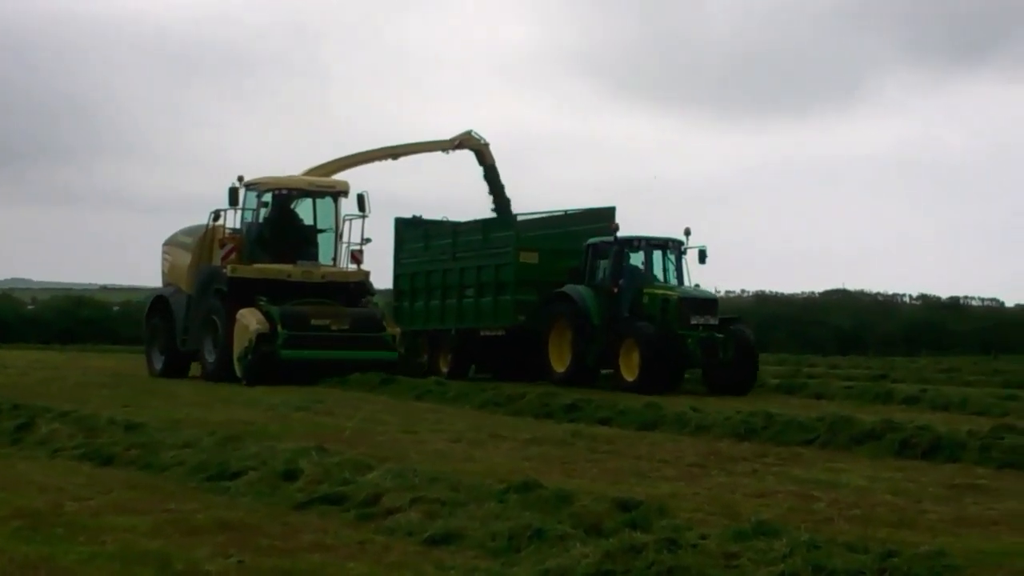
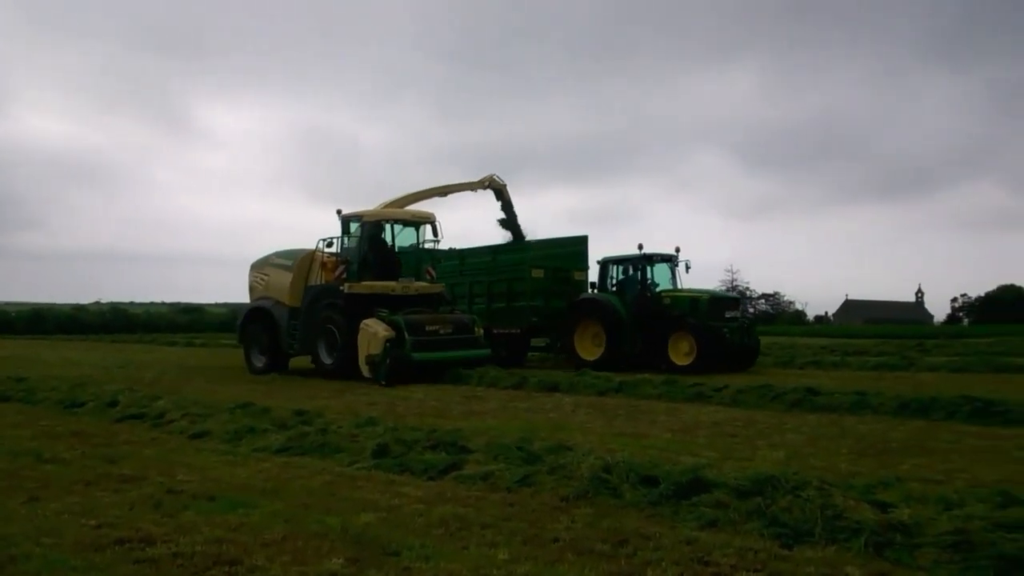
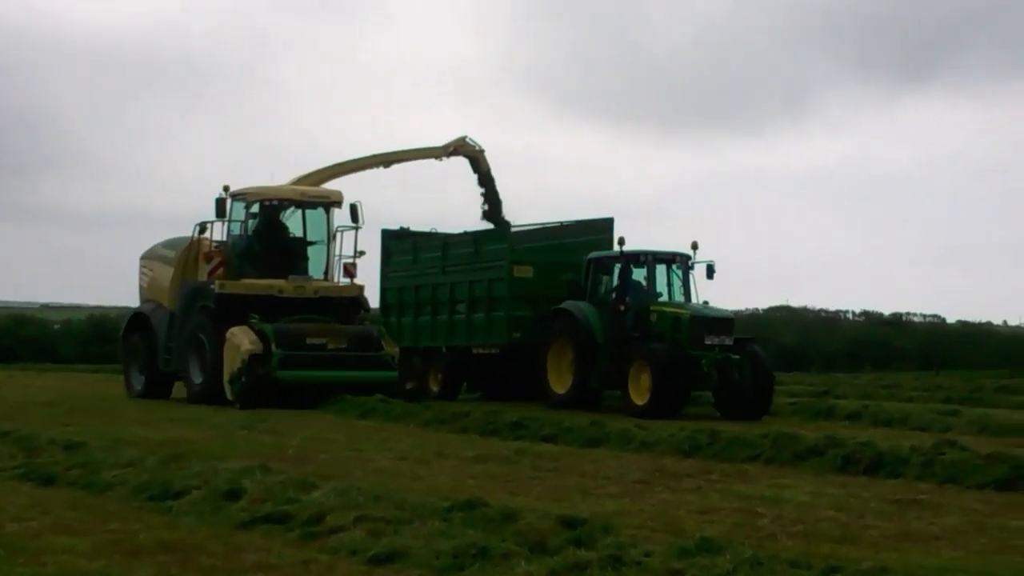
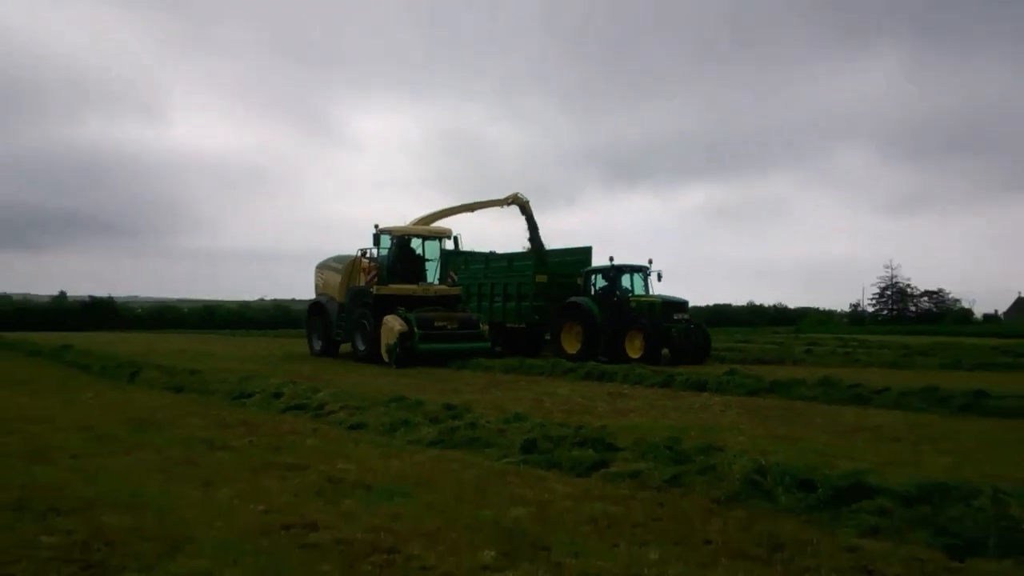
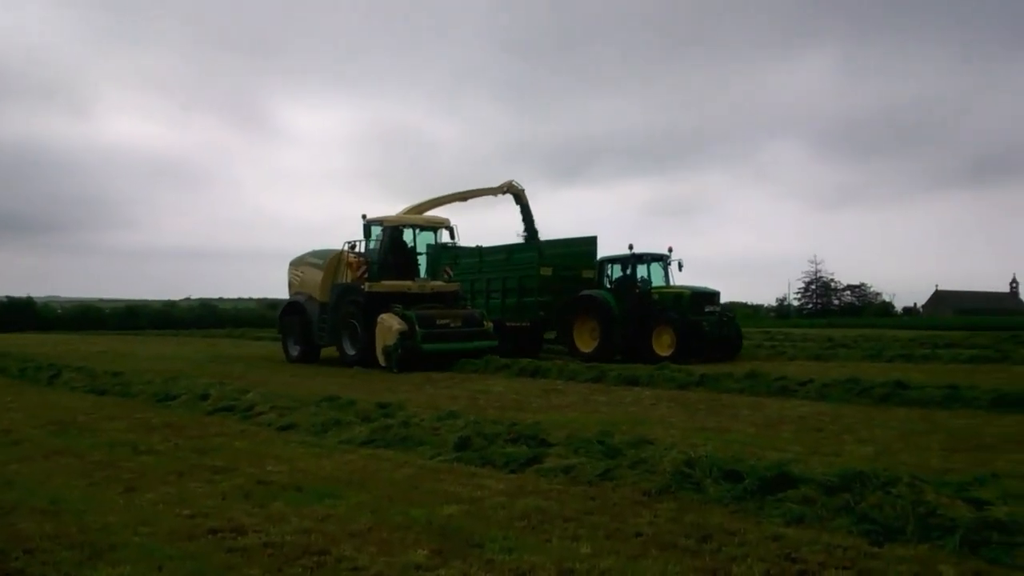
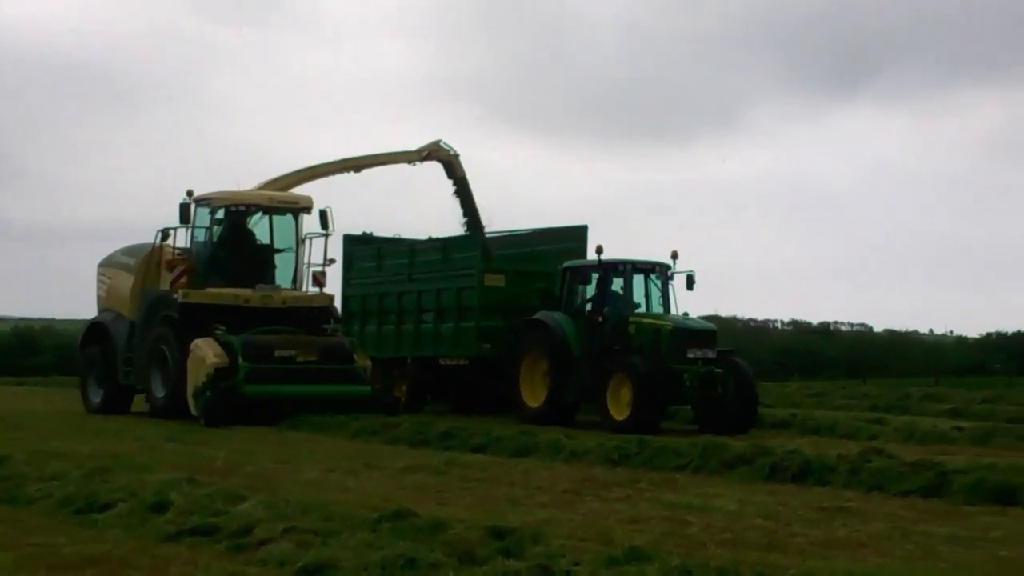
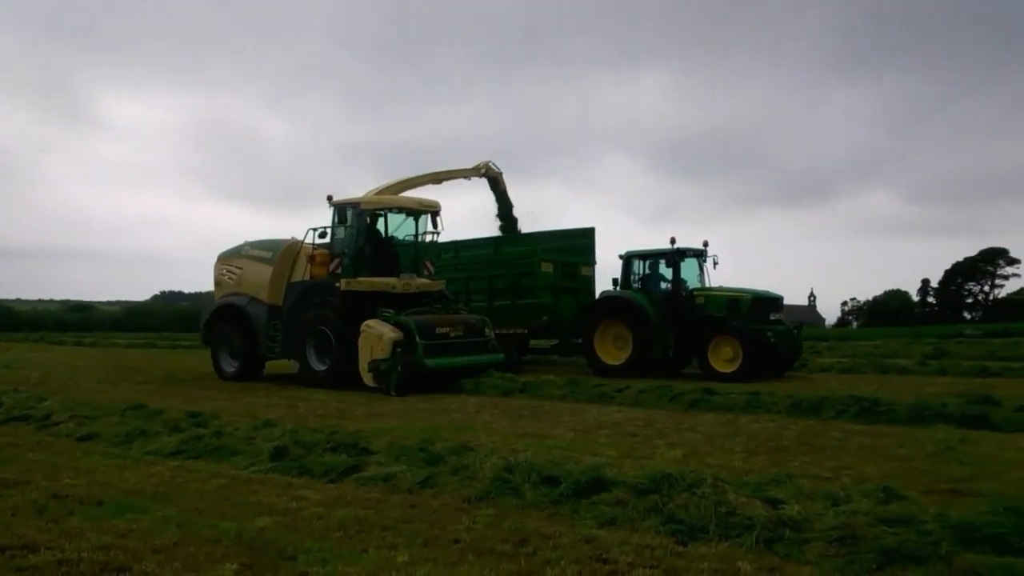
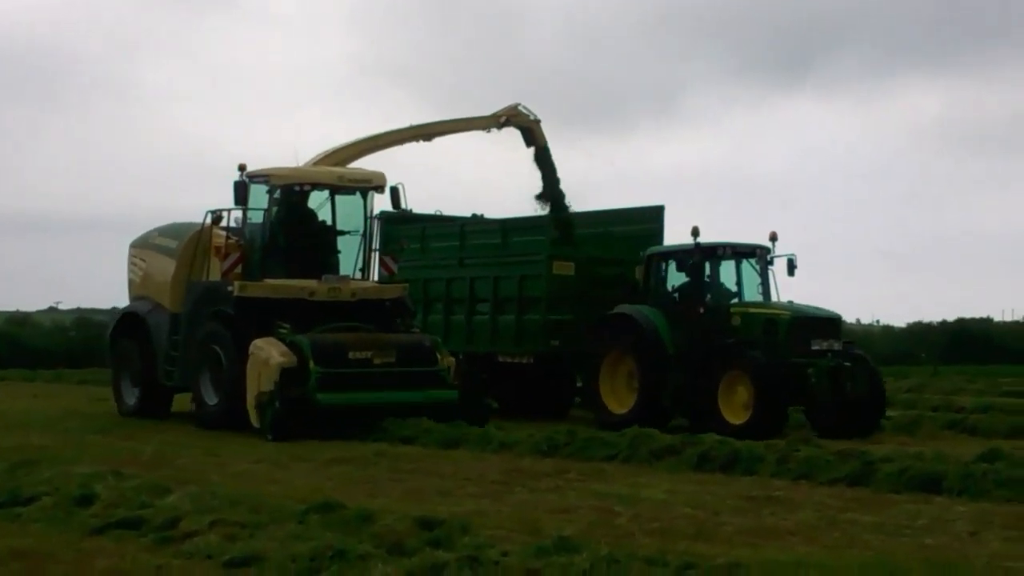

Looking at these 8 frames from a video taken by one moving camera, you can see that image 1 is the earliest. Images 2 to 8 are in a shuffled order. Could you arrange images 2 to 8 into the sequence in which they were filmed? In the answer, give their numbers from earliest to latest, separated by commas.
3, 6, 8, 4, 5, 2, 7
